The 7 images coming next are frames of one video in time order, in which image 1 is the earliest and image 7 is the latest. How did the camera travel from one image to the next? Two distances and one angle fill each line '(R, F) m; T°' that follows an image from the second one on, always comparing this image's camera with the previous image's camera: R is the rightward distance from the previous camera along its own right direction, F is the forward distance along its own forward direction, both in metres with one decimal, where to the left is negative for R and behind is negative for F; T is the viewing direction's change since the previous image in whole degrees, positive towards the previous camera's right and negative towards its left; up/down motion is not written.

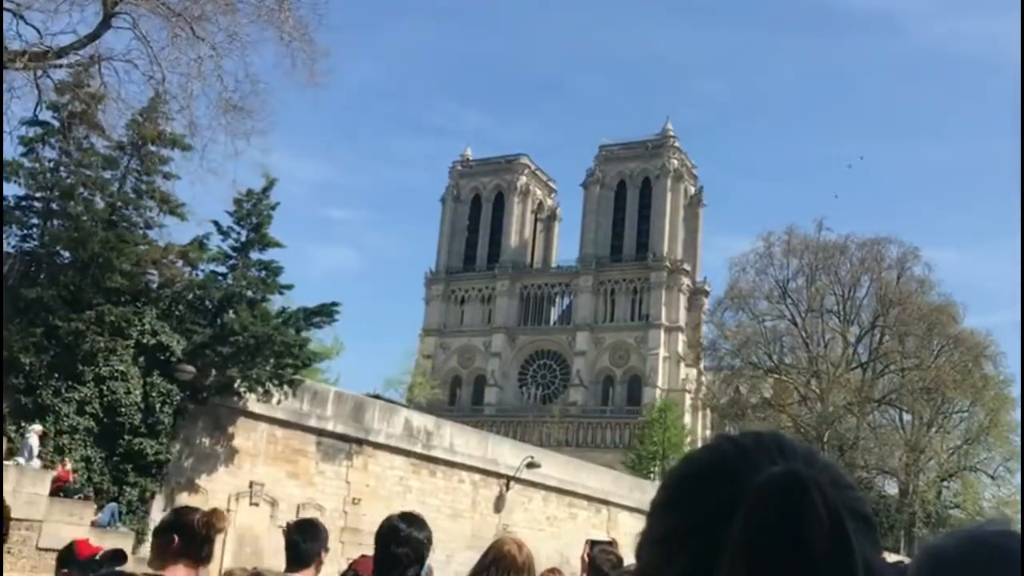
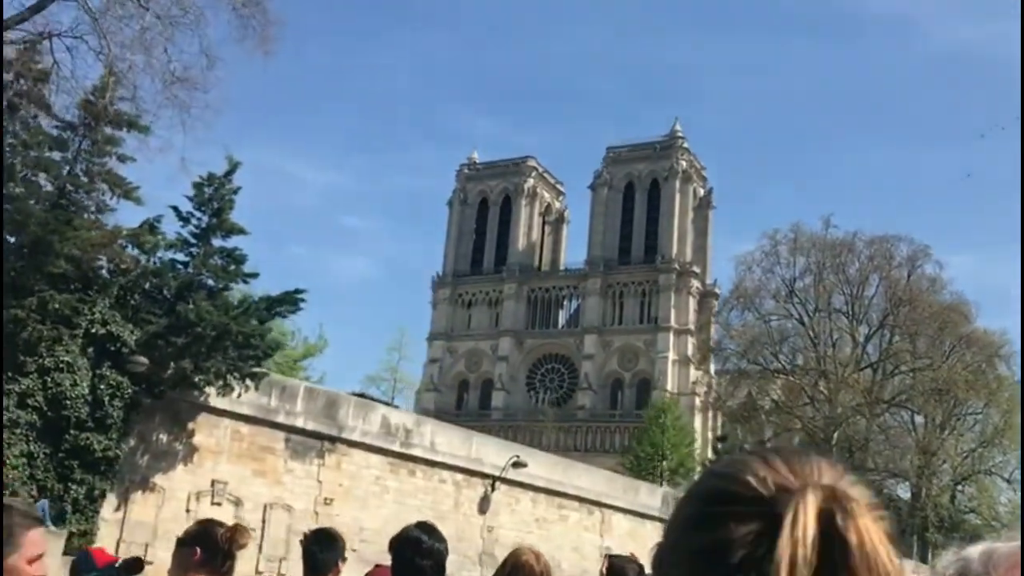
(+0.4, +0.5) m; -1°
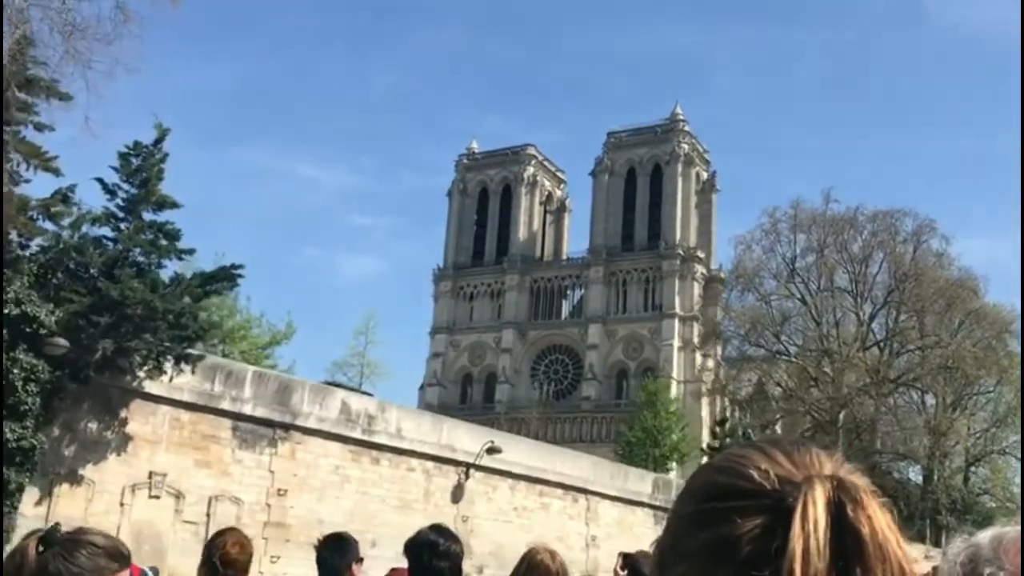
(+0.5, +0.7) m; -1°
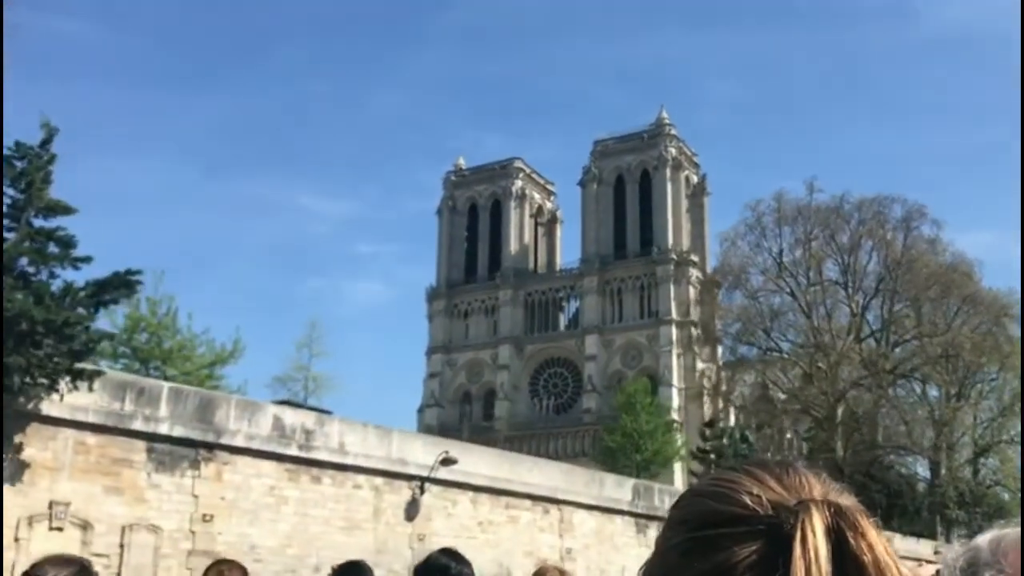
(+0.6, +0.8) m; 0°
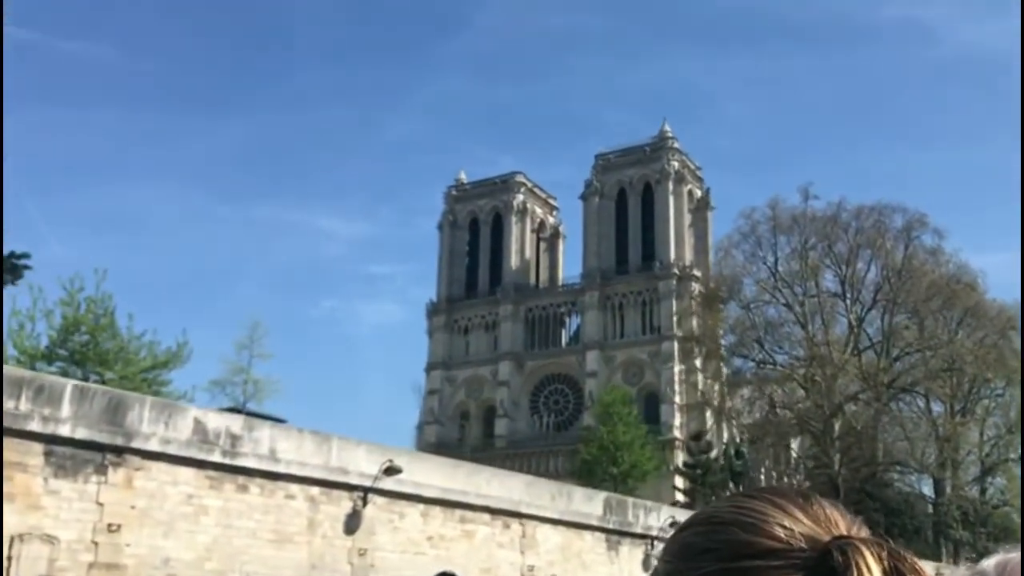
(+0.6, +0.7) m; -1°
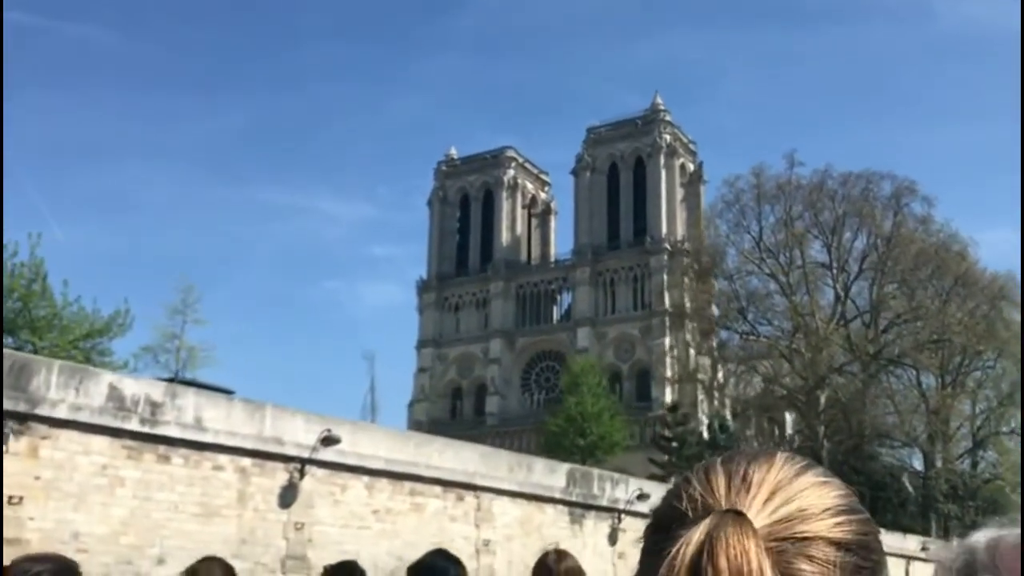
(+0.5, +0.6) m; 0°
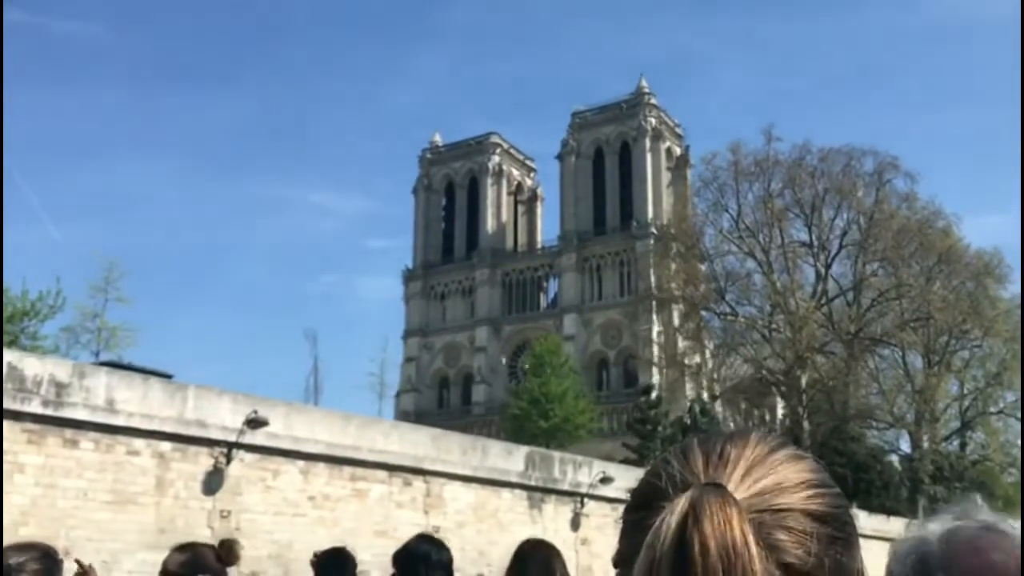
(+0.5, +0.6) m; 0°
